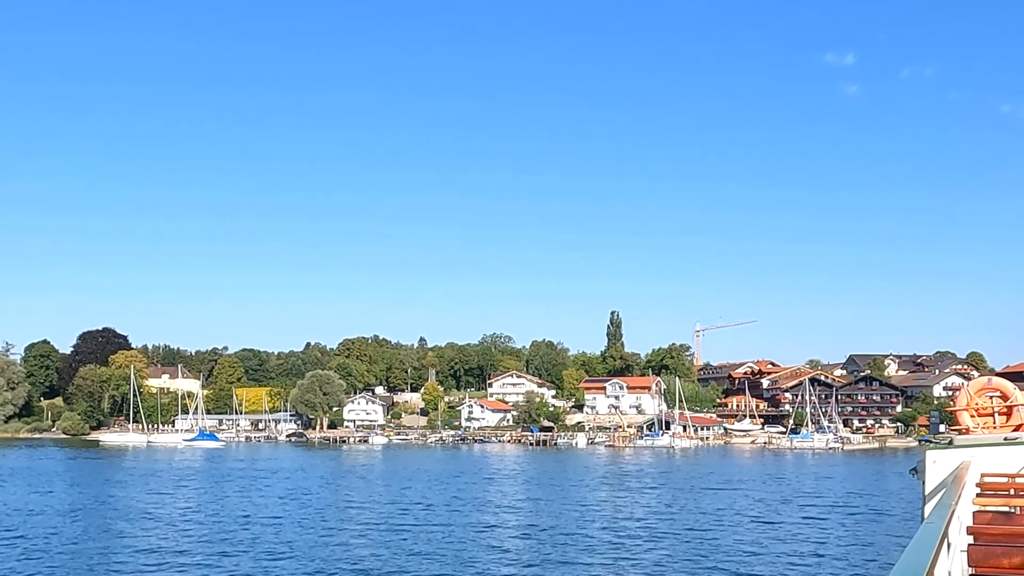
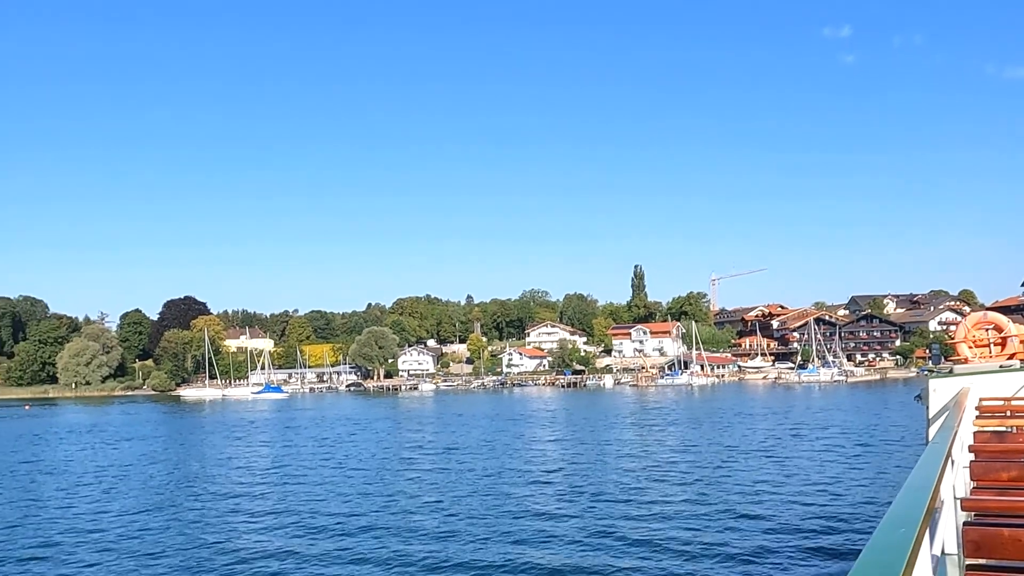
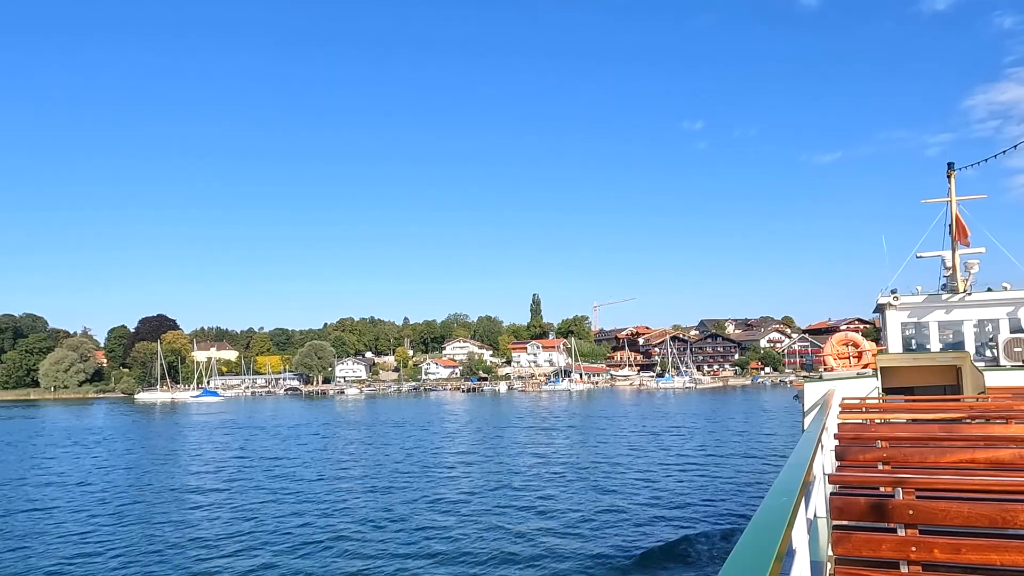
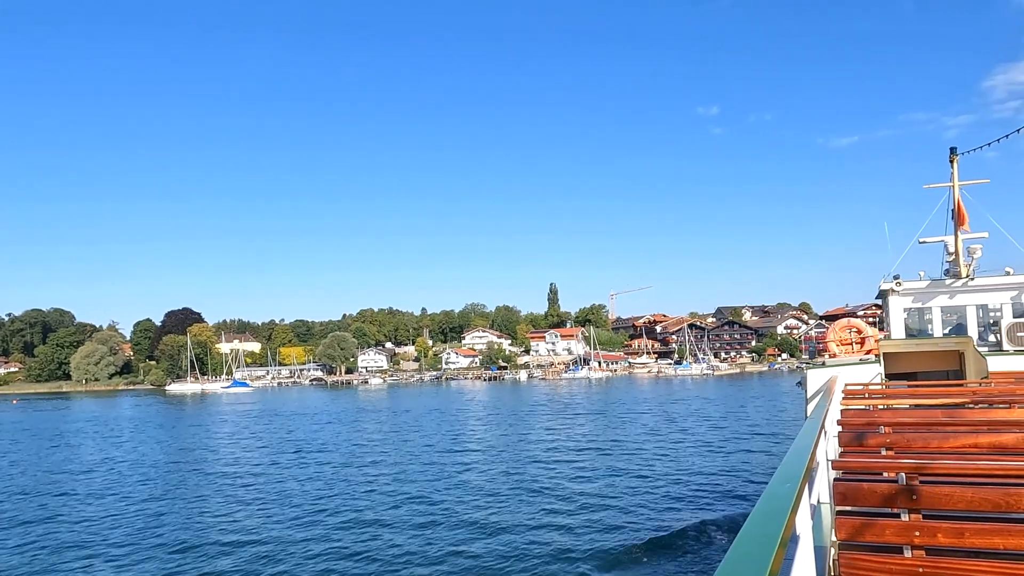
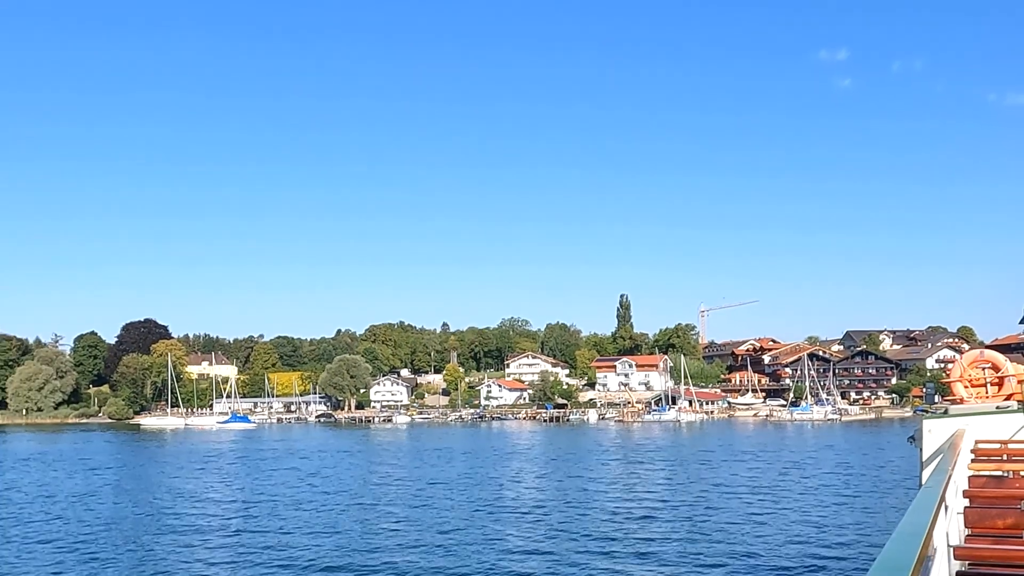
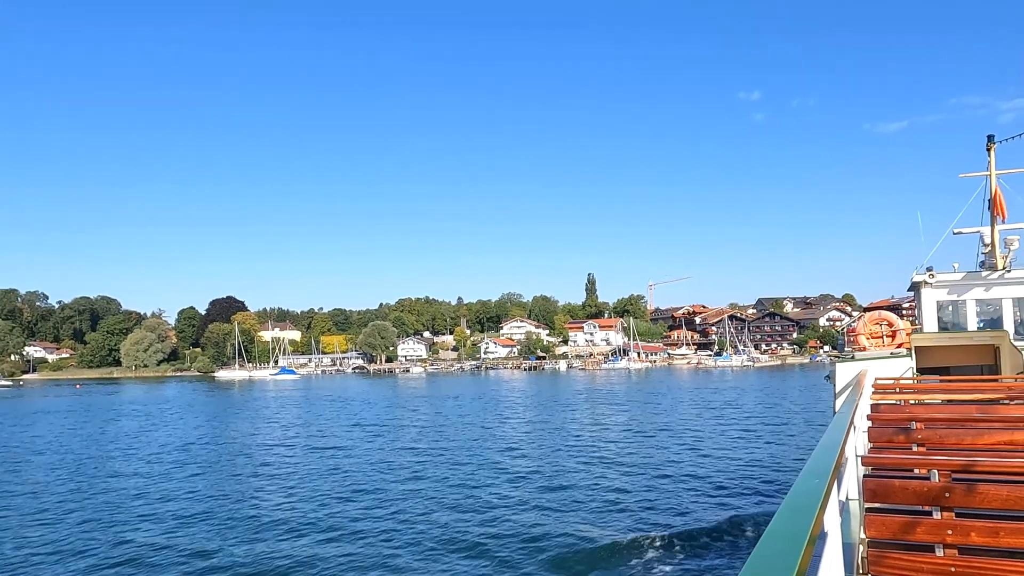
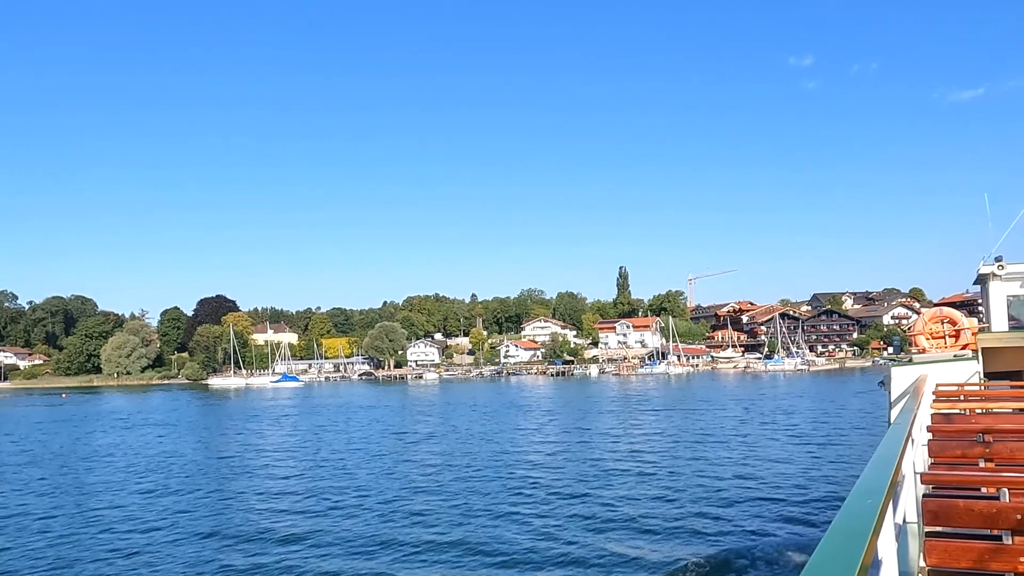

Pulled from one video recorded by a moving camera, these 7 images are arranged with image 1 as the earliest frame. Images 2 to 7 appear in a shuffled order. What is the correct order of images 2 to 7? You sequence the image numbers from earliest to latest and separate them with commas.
5, 2, 7, 6, 4, 3
